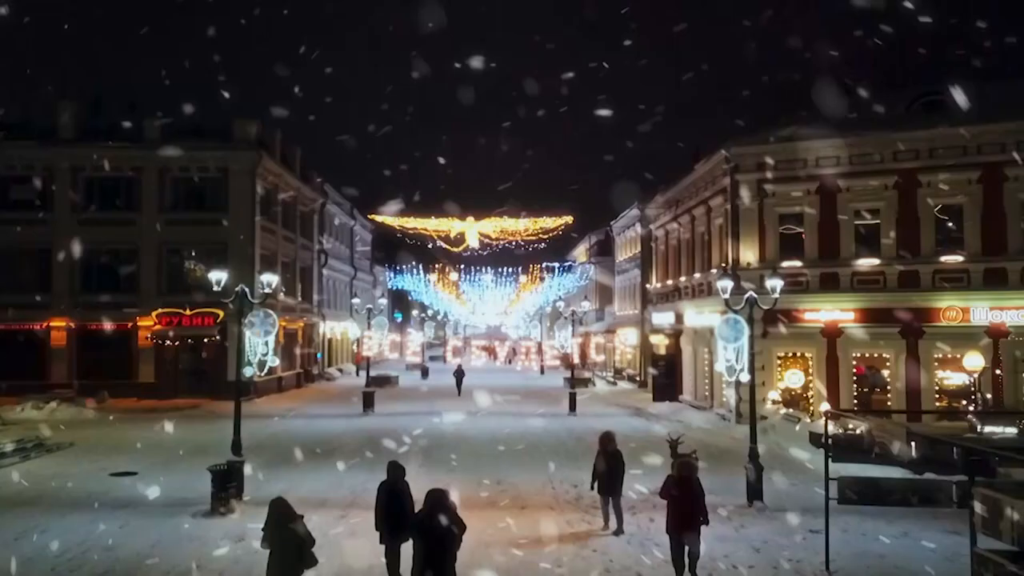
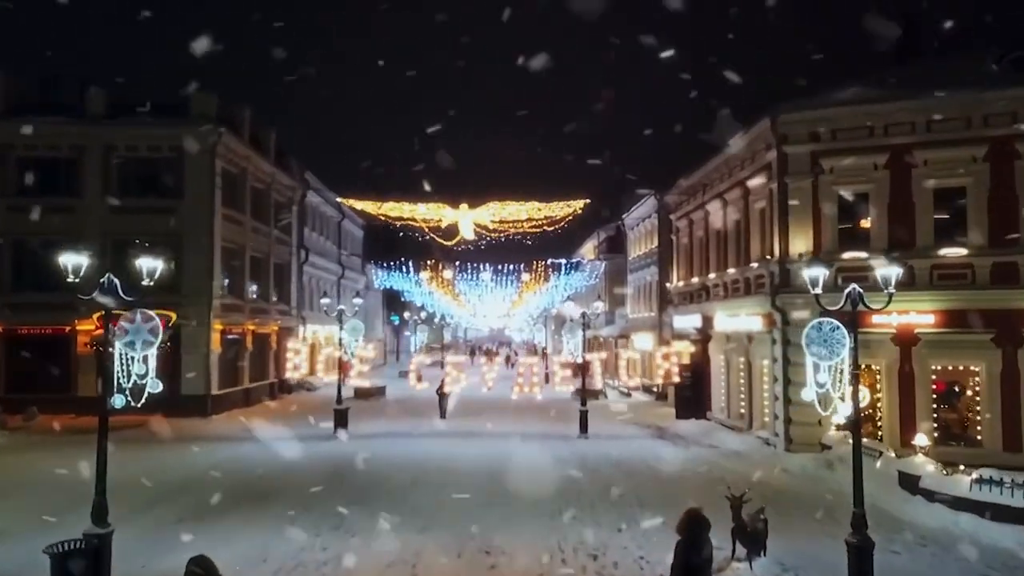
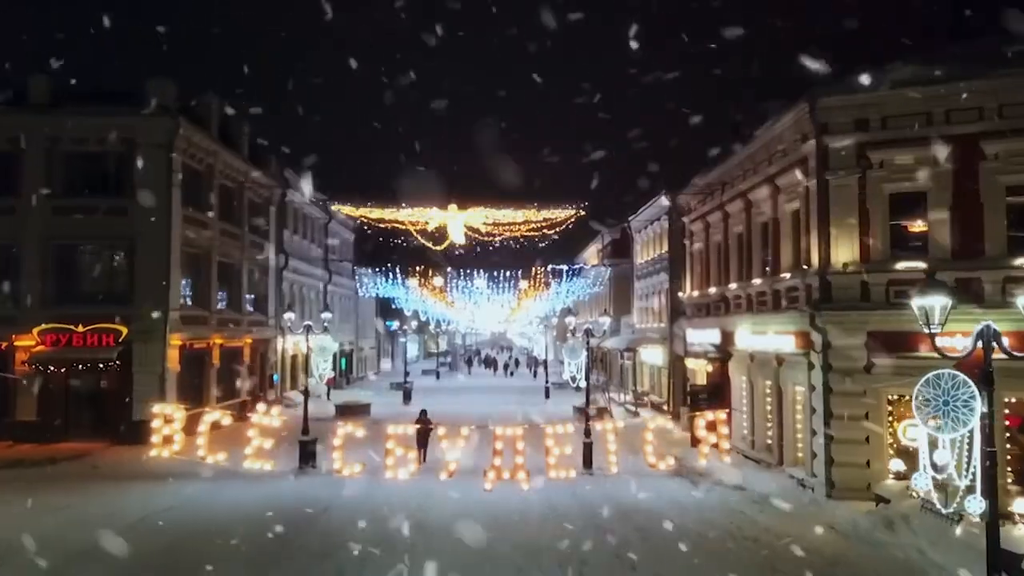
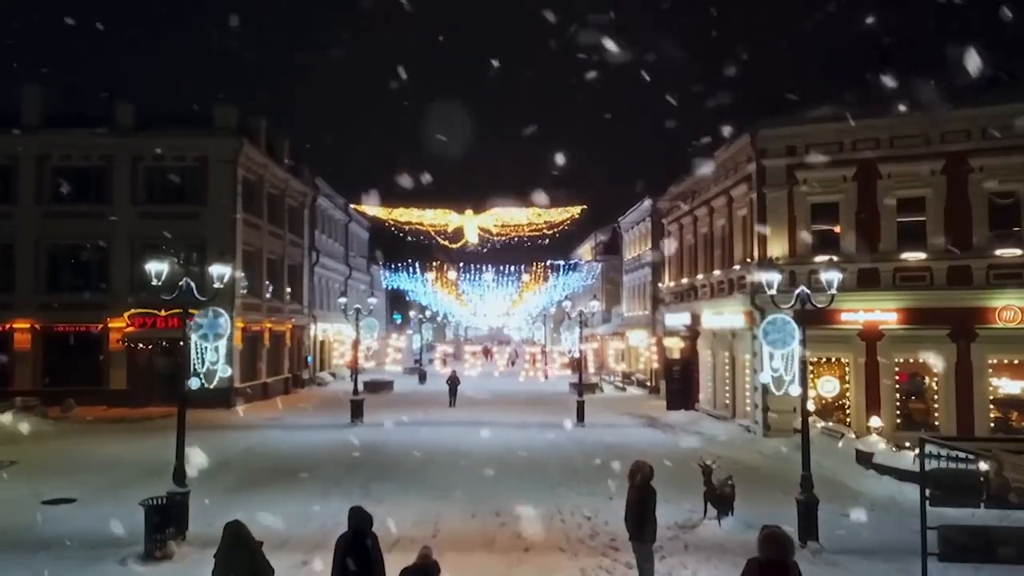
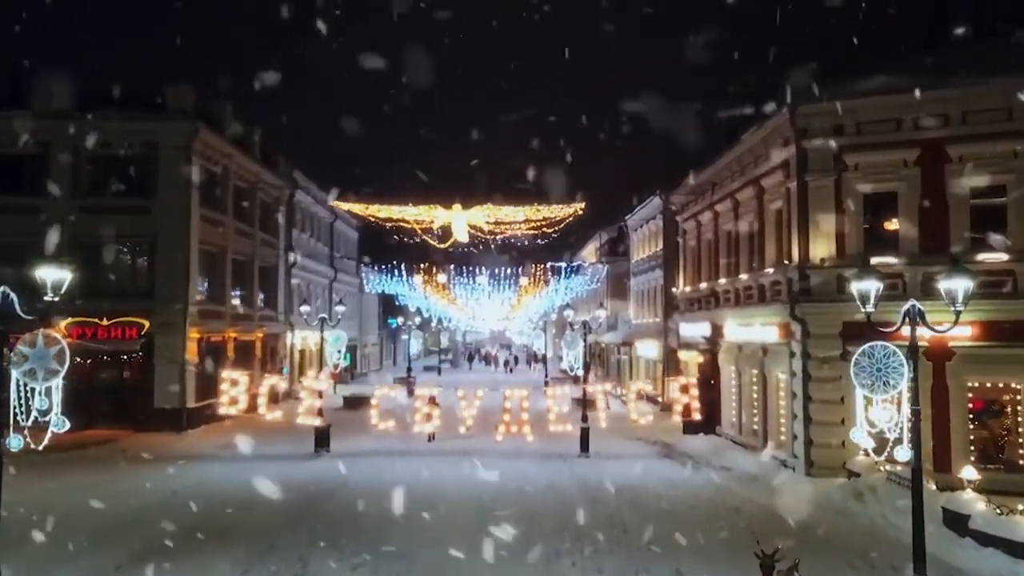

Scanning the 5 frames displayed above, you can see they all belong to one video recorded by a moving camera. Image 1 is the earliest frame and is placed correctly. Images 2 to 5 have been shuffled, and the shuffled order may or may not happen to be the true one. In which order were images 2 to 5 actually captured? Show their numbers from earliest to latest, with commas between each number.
4, 2, 5, 3
